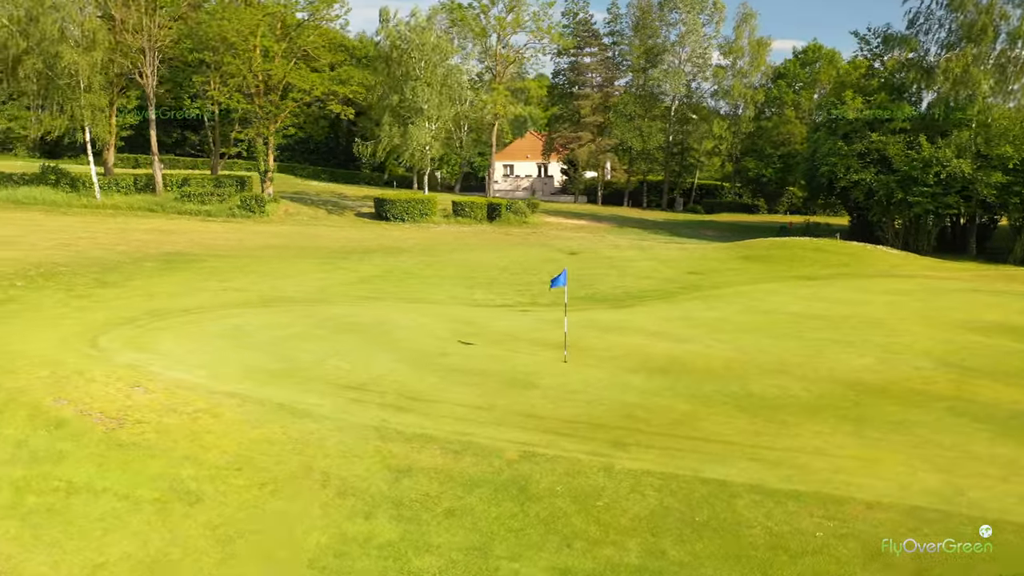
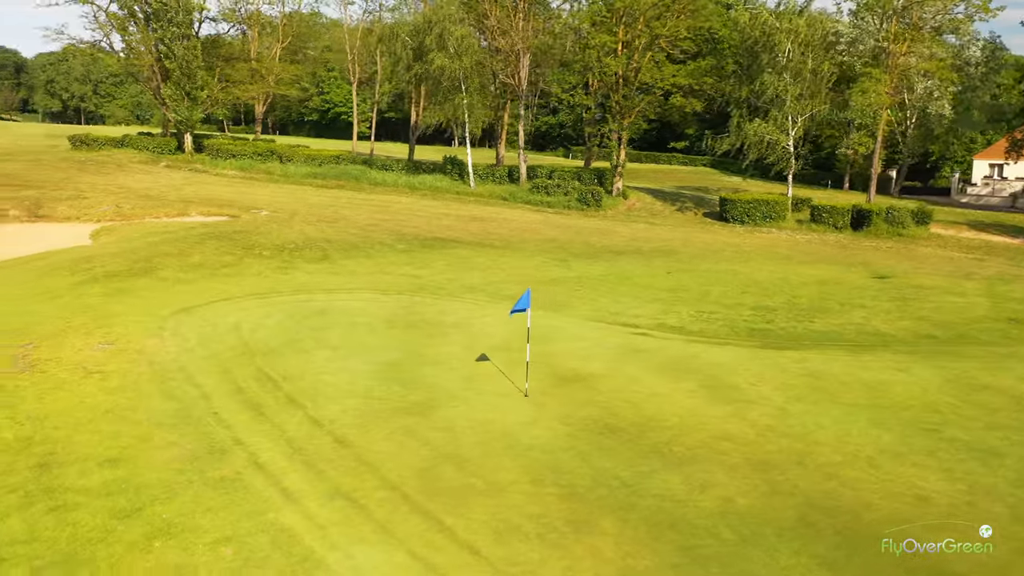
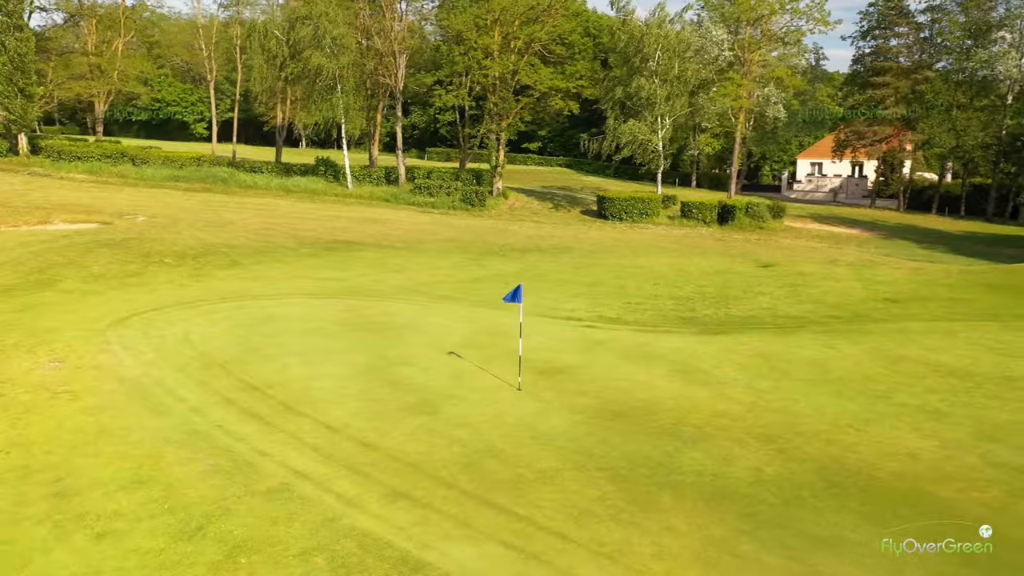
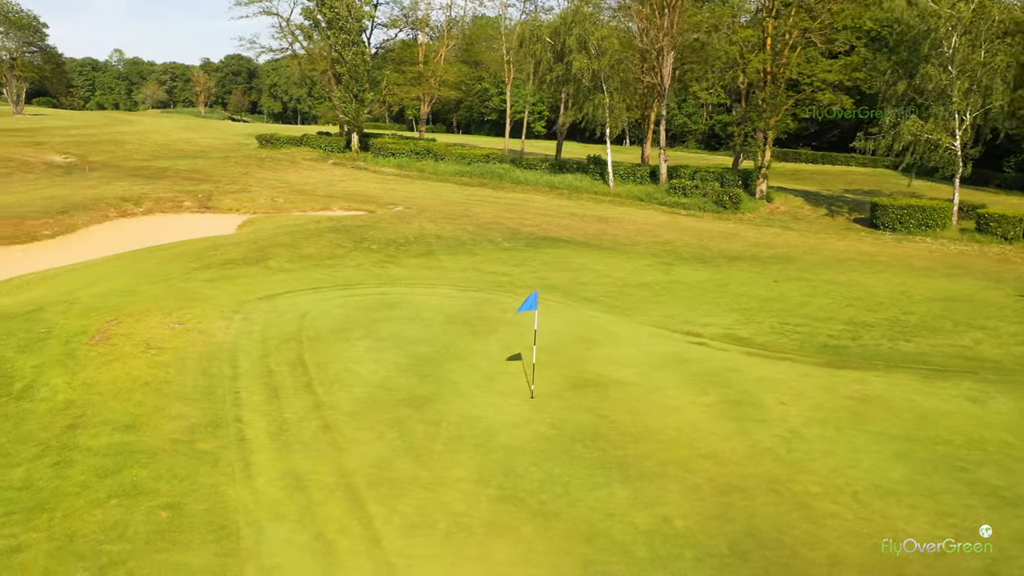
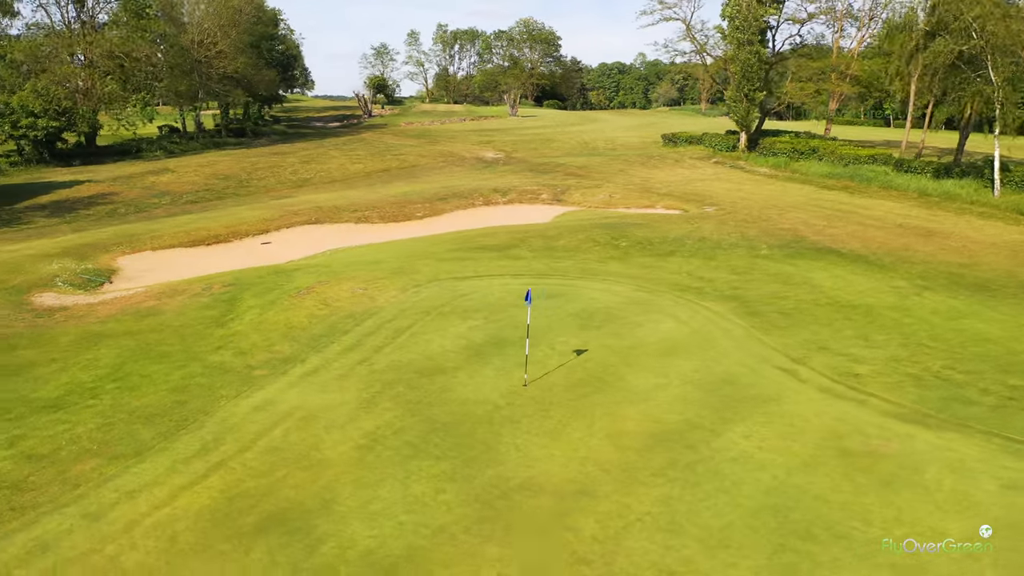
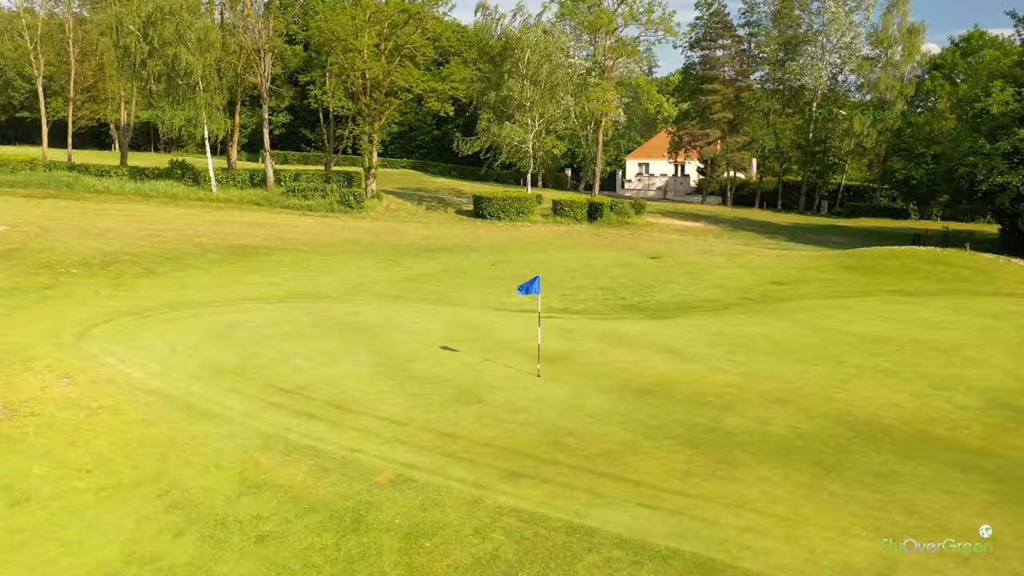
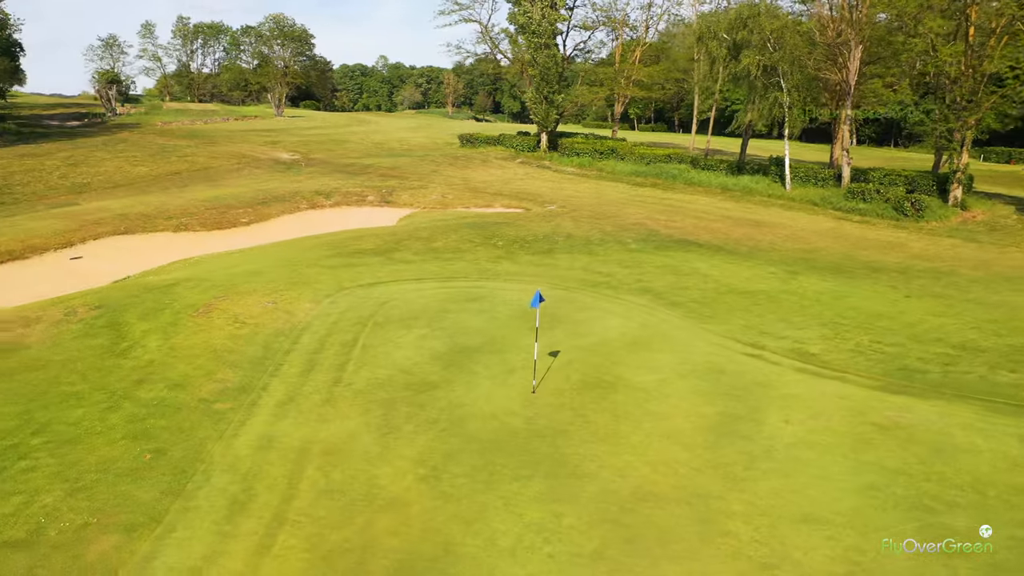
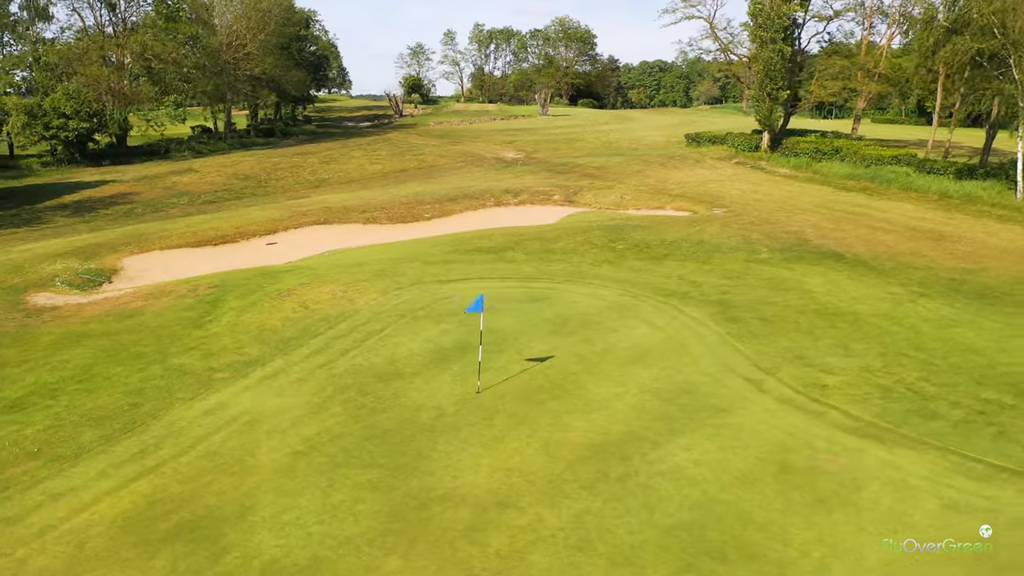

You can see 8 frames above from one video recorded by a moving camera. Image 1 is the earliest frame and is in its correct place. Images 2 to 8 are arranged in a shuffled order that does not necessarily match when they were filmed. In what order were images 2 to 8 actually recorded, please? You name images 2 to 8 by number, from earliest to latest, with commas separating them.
6, 3, 2, 4, 7, 5, 8
